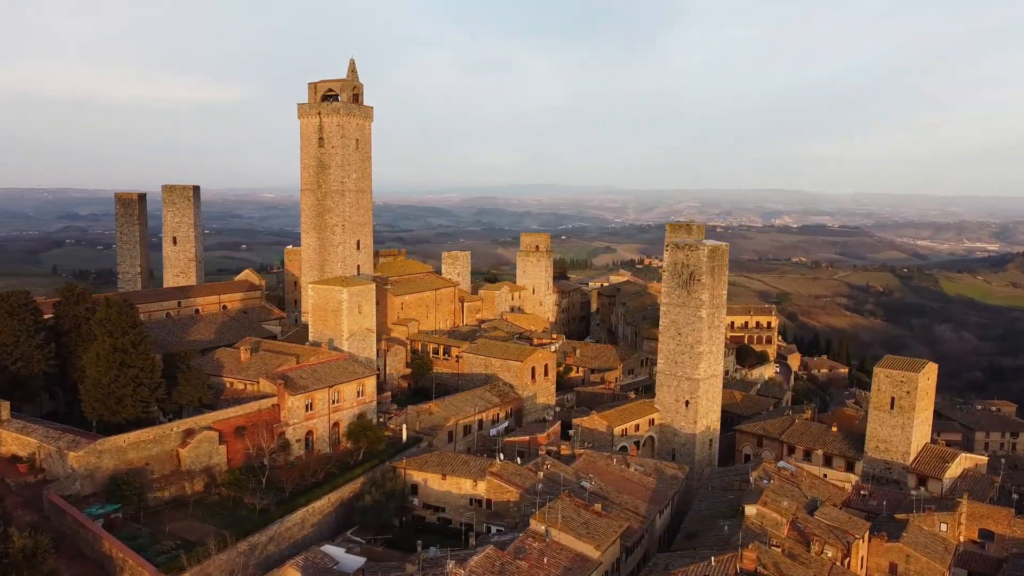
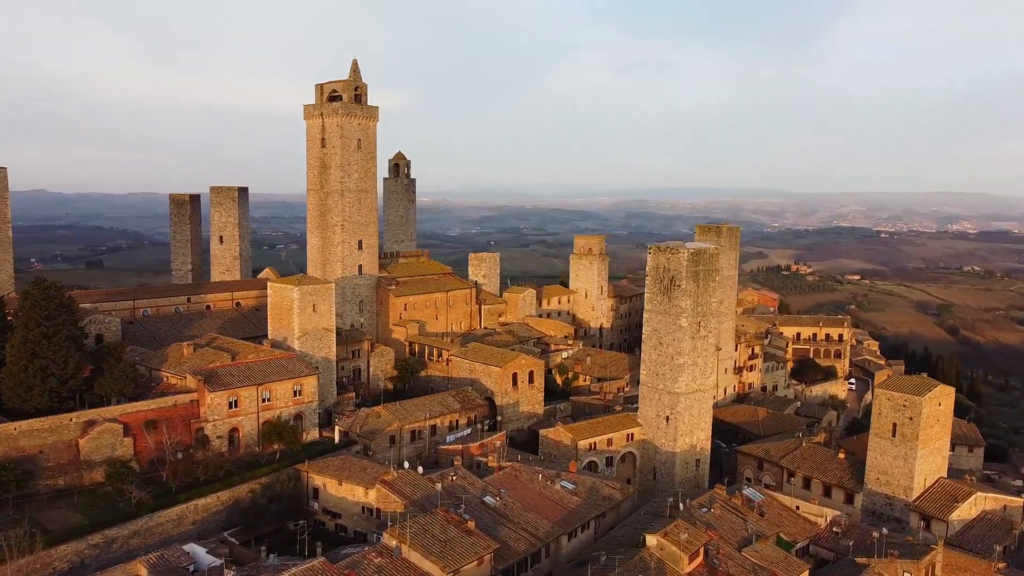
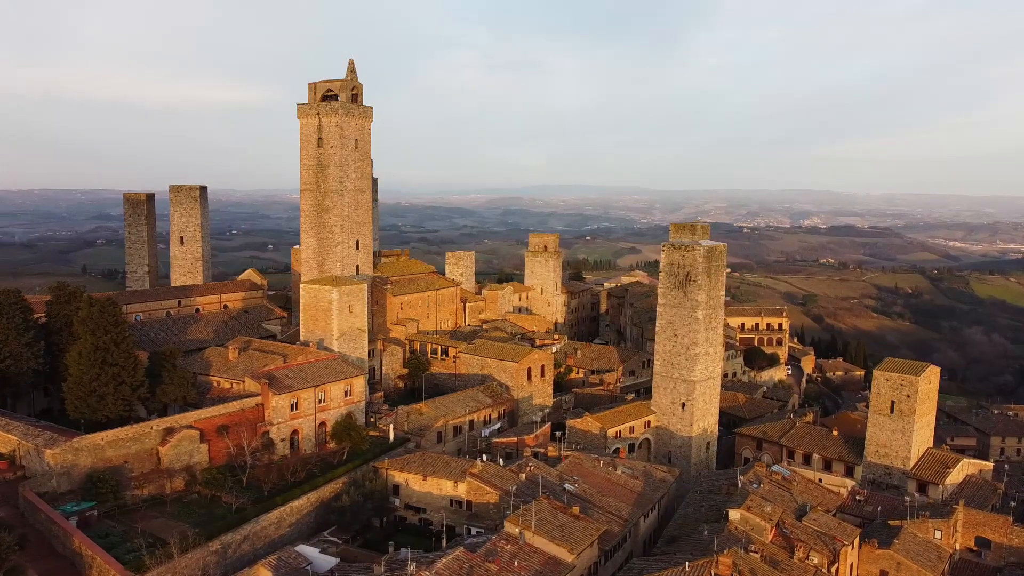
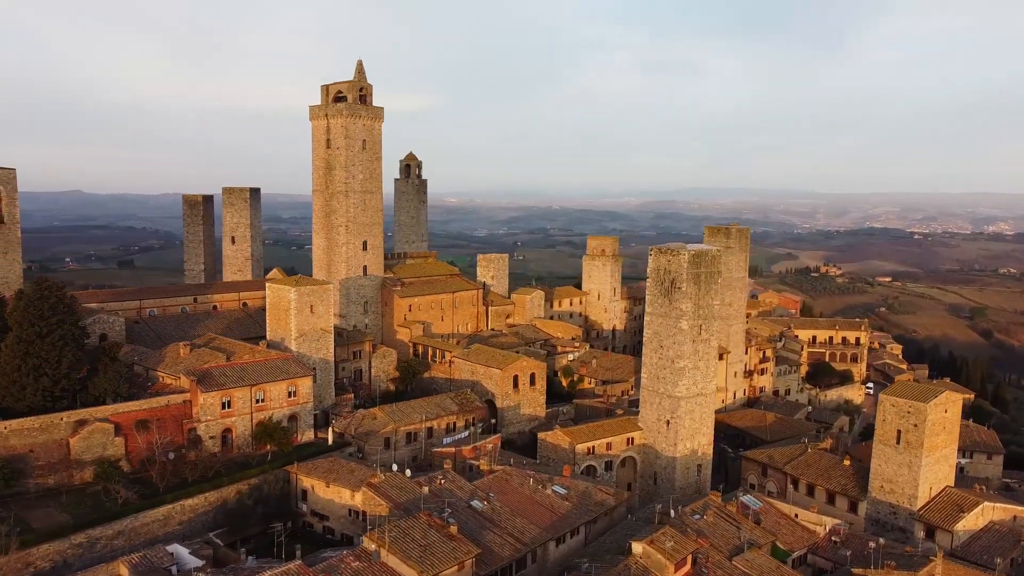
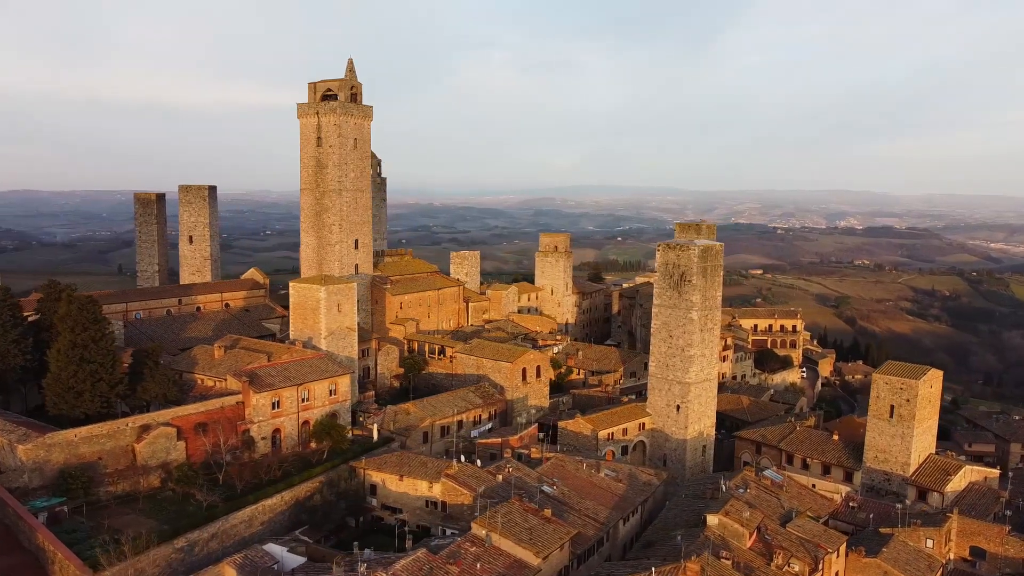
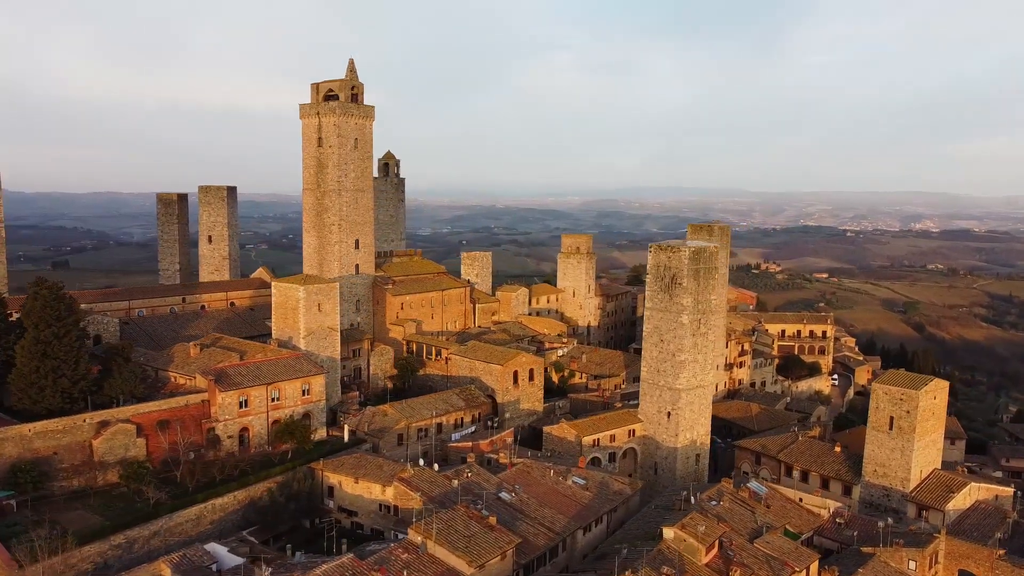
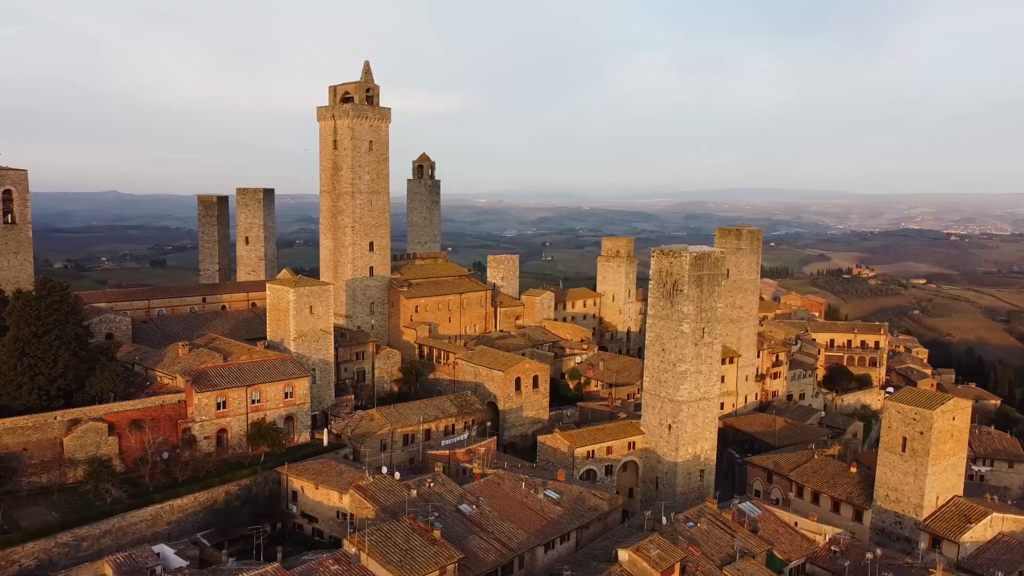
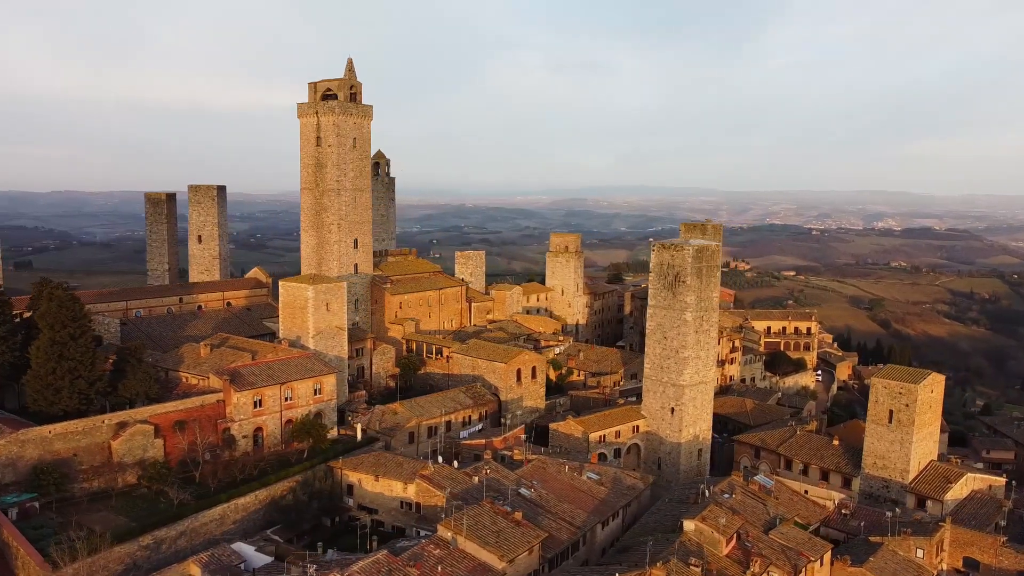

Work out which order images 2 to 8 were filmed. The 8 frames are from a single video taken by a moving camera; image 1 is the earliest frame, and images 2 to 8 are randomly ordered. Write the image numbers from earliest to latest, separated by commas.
3, 5, 8, 6, 2, 4, 7
